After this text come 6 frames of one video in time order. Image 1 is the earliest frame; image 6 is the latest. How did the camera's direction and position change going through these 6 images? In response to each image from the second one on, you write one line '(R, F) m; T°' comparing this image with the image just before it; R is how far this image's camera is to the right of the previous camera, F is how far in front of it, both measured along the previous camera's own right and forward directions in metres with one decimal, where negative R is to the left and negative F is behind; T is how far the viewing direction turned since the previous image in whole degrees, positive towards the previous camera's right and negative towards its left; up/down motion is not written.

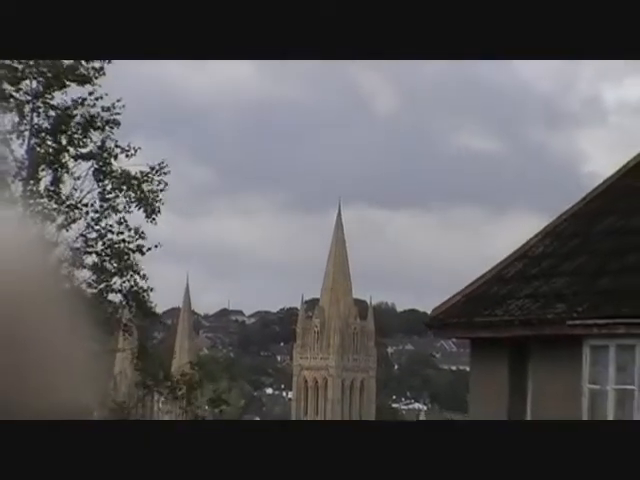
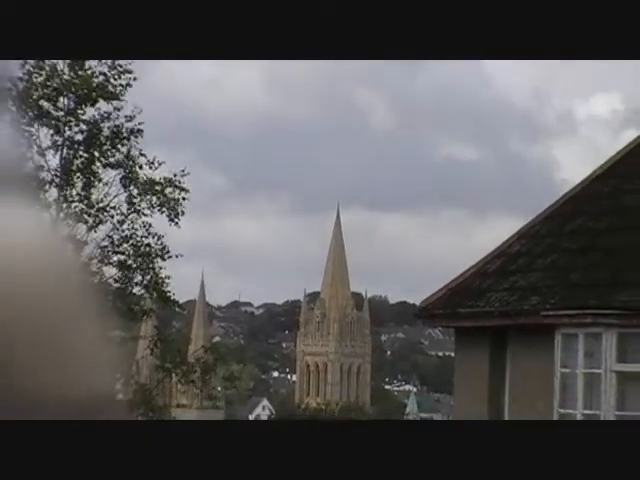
(0.0, -0.4) m; 0°
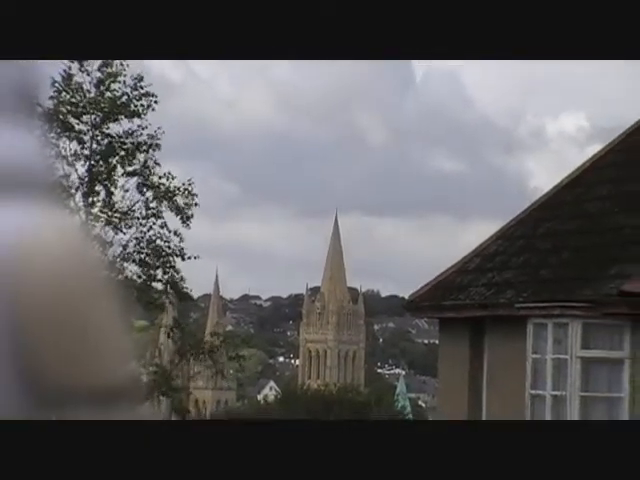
(0.0, -0.5) m; 0°
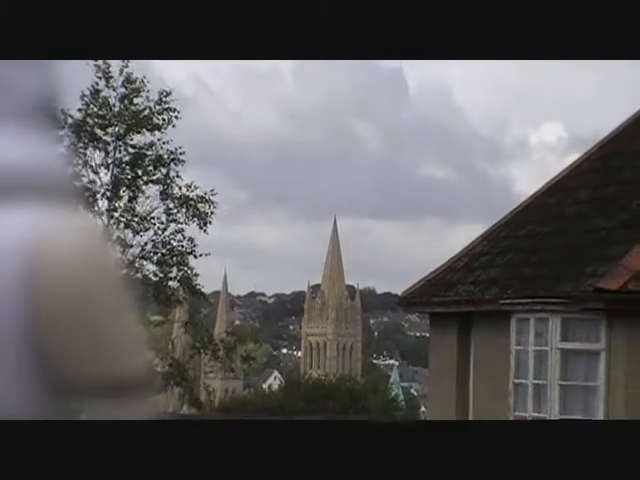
(0.0, -0.4) m; 0°
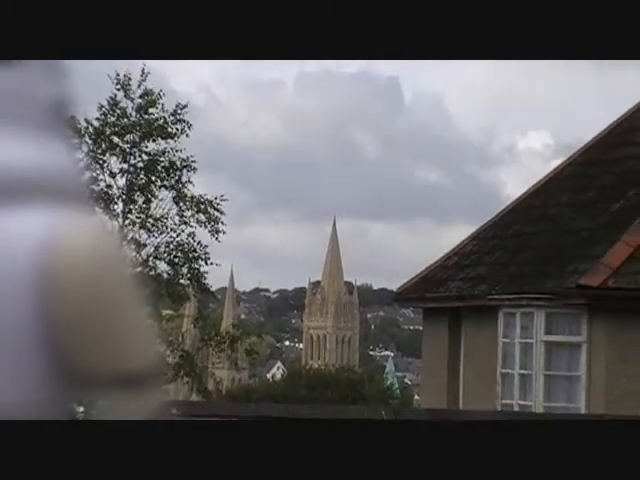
(0.0, -0.3) m; 0°
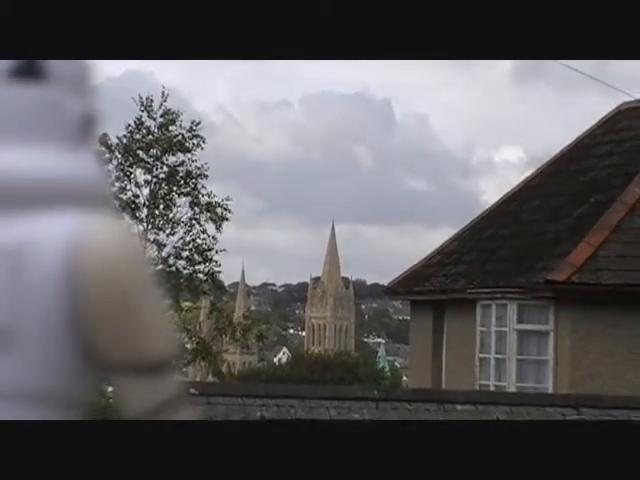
(0.0, -0.7) m; 0°
